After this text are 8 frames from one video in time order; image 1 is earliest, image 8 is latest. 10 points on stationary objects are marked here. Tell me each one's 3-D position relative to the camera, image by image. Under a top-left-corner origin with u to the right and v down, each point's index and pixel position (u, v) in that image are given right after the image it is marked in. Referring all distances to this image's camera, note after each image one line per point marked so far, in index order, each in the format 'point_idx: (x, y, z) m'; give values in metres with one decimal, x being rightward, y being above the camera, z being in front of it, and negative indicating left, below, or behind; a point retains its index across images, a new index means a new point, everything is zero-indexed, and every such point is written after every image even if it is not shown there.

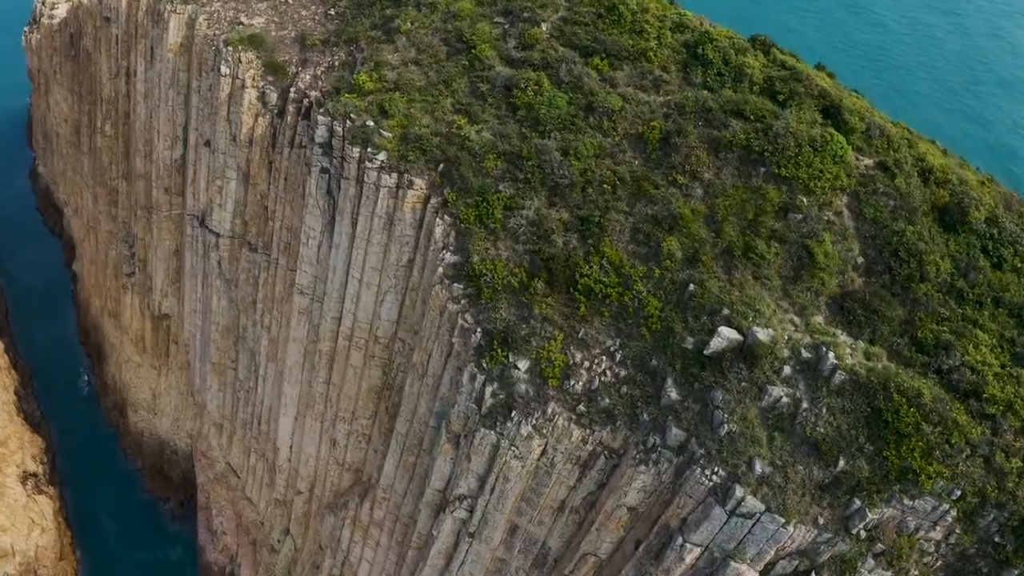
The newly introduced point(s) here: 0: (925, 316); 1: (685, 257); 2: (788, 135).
0: (+10.0, -0.8, +17.0) m
1: (+4.7, +0.9, +18.7) m
2: (+7.6, +4.1, +19.1) m
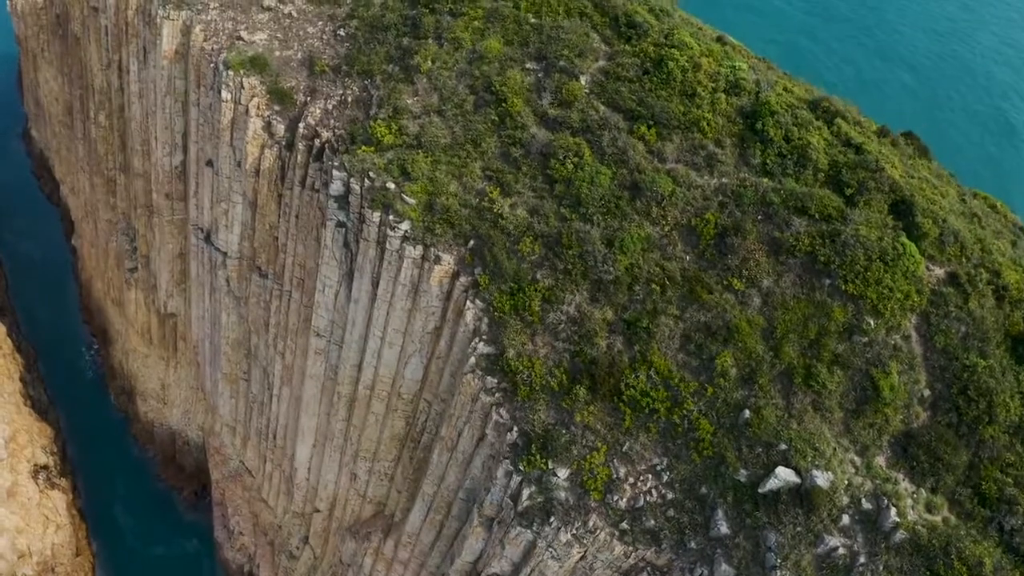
0: (+11.1, -4.0, +16.2) m
1: (+5.7, -2.2, +17.6) m
2: (+8.7, +1.0, +17.6) m
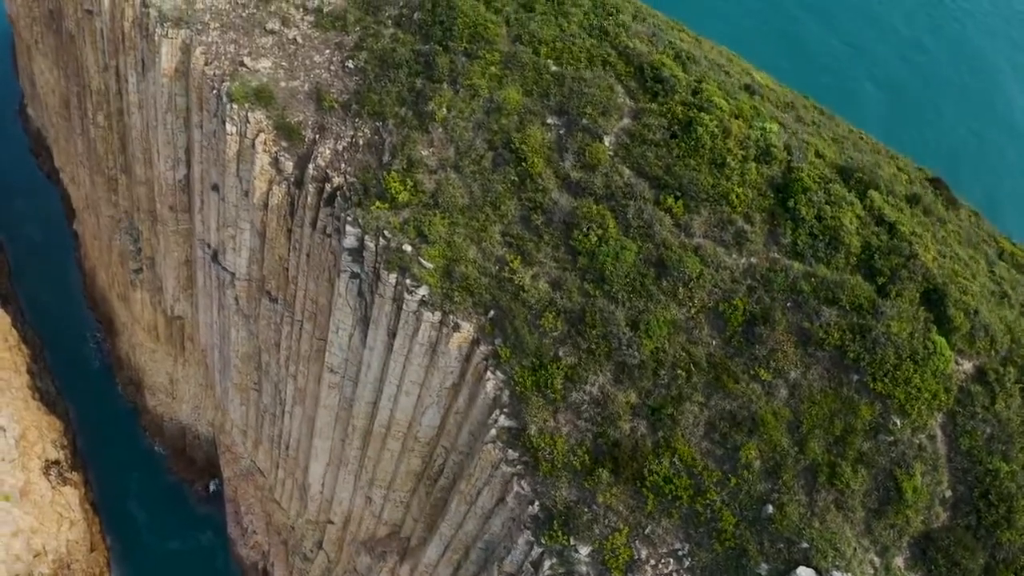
0: (+11.7, -6.5, +16.6) m
1: (+6.4, -4.5, +17.7) m
2: (+9.3, -1.3, +17.4) m
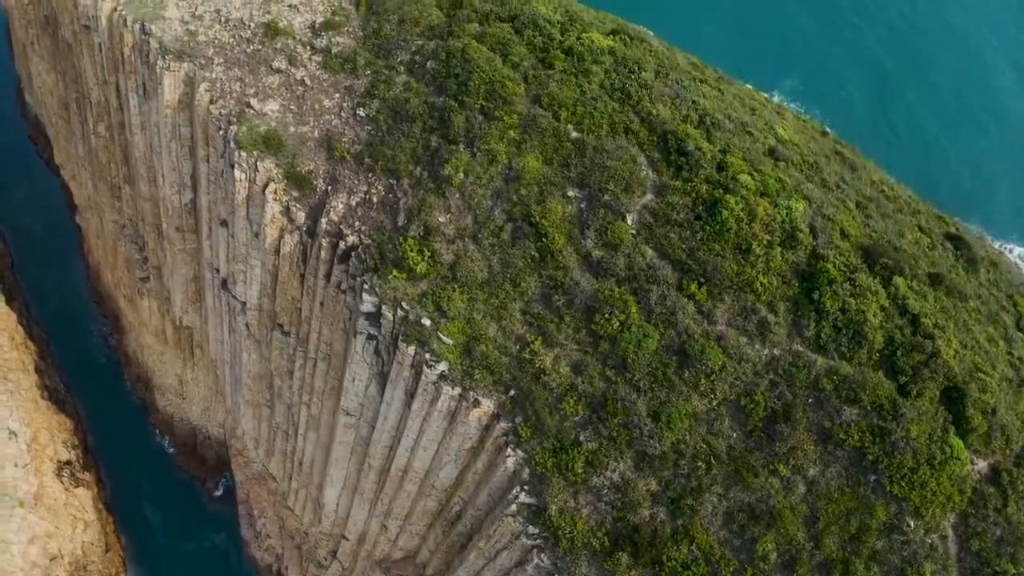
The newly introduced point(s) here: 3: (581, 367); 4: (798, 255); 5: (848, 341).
0: (+12.3, -9.2, +17.3) m
1: (+7.0, -7.1, +18.3) m
2: (+10.0, -3.9, +17.7) m
3: (+2.0, -2.2, +19.8) m
4: (+8.0, +0.9, +19.5) m
5: (+8.9, -1.4, +18.7) m
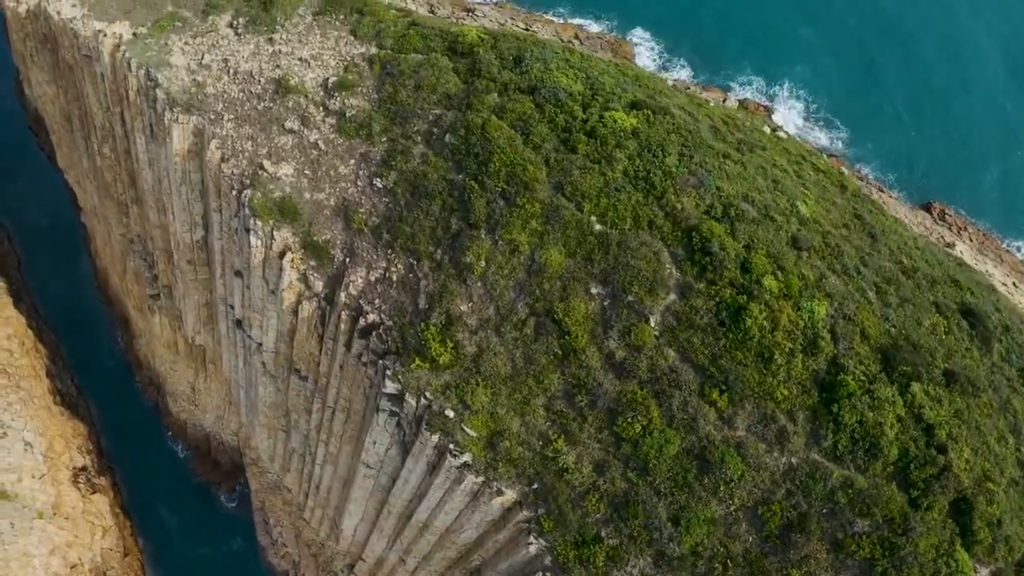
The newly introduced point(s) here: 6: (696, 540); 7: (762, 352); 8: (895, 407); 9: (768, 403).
0: (+13.0, -12.4, +18.7) m
1: (+7.7, -10.2, +19.4) m
2: (+10.7, -7.1, +18.5) m
3: (+2.7, -5.2, +20.4) m
4: (+8.7, -2.1, +19.8) m
5: (+9.6, -4.5, +19.2) m
6: (+5.2, -7.0, +19.7) m
7: (+7.1, -1.8, +19.9) m
8: (+10.7, -3.3, +19.6) m
9: (+7.2, -3.2, +19.7) m
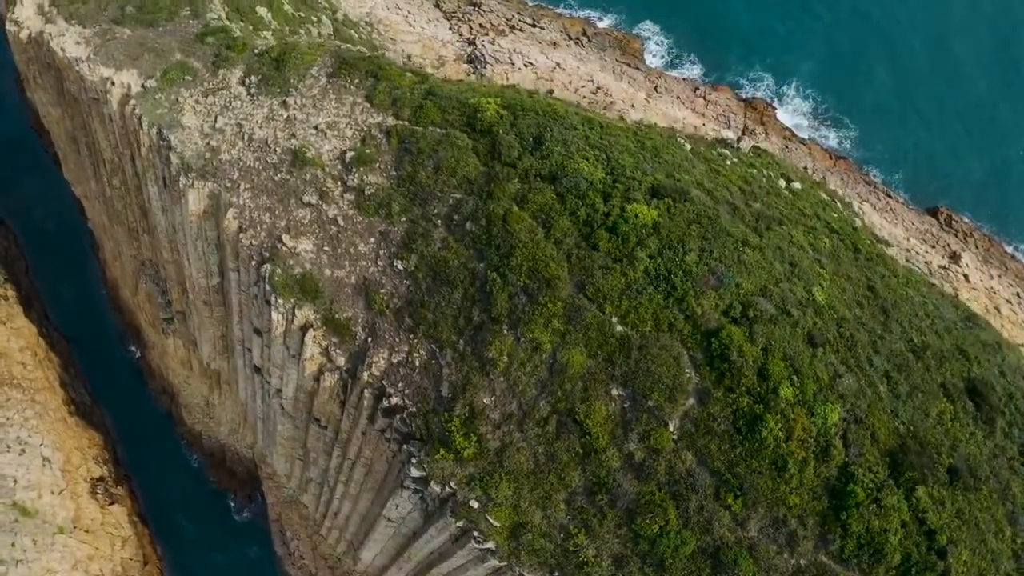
0: (+13.7, -15.7, +20.5) m
1: (+8.4, -13.5, +21.0) m
2: (+11.4, -10.5, +19.9) m
3: (+3.4, -8.4, +21.5) m
4: (+9.4, -5.4, +20.7) m
5: (+10.4, -7.8, +20.3) m
6: (+5.9, -10.3, +21.0) m
7: (+7.8, -5.0, +20.7) m
8: (+11.4, -6.6, +20.6) m
9: (+7.9, -6.5, +20.7) m
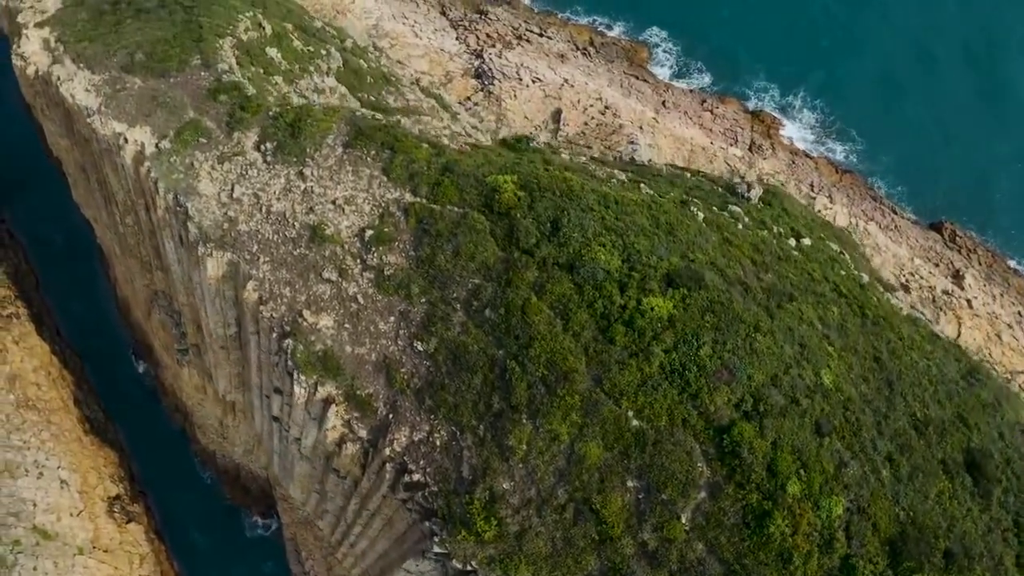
0: (+14.4, -18.9, +22.4) m
1: (+9.0, -16.6, +22.7) m
2: (+12.0, -13.7, +21.4) m
3: (+4.0, -11.5, +22.8) m
4: (+10.0, -8.5, +21.8) m
5: (+11.0, -11.0, +21.6) m
6: (+6.5, -13.4, +22.4) m
7: (+8.4, -8.2, +21.8) m
8: (+12.0, -9.7, +21.8) m
9: (+8.5, -9.7, +21.9) m
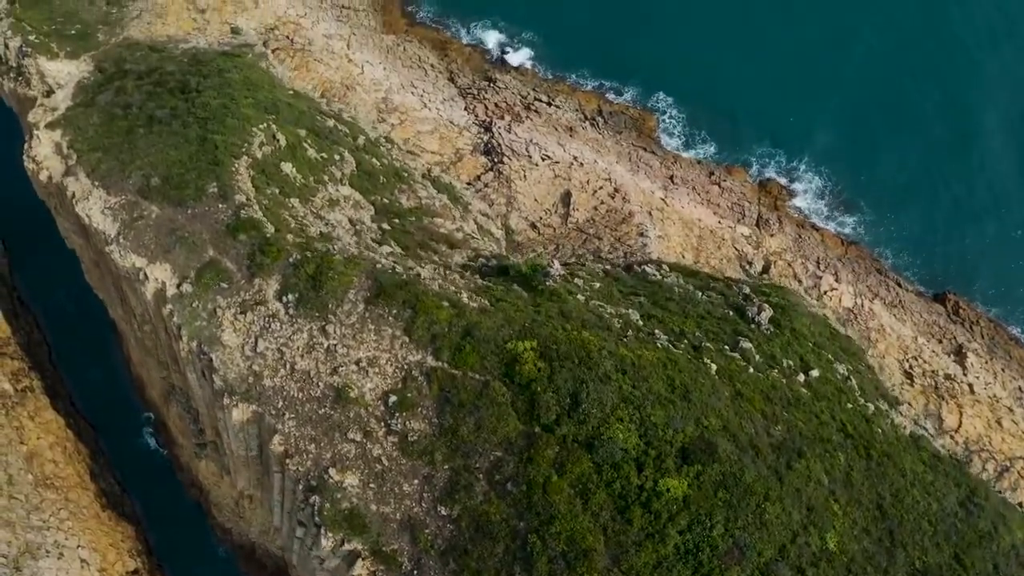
0: (+15.1, -25.2, +24.3) m
1: (+9.7, -22.9, +24.4) m
2: (+12.7, -20.1, +23.0) m
3: (+4.7, -17.8, +24.2) m
4: (+10.8, -14.9, +23.2) m
5: (+11.7, -17.3, +23.1) m
6: (+7.2, -19.7, +24.0) m
7: (+9.1, -14.5, +23.1) m
8: (+12.7, -16.1, +23.2) m
9: (+9.2, -16.0, +23.2) m
